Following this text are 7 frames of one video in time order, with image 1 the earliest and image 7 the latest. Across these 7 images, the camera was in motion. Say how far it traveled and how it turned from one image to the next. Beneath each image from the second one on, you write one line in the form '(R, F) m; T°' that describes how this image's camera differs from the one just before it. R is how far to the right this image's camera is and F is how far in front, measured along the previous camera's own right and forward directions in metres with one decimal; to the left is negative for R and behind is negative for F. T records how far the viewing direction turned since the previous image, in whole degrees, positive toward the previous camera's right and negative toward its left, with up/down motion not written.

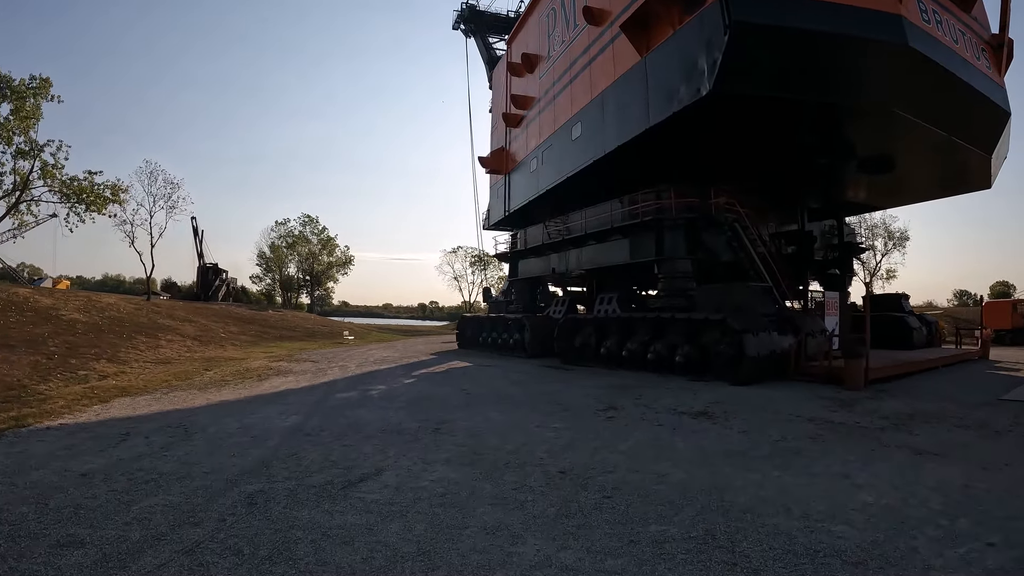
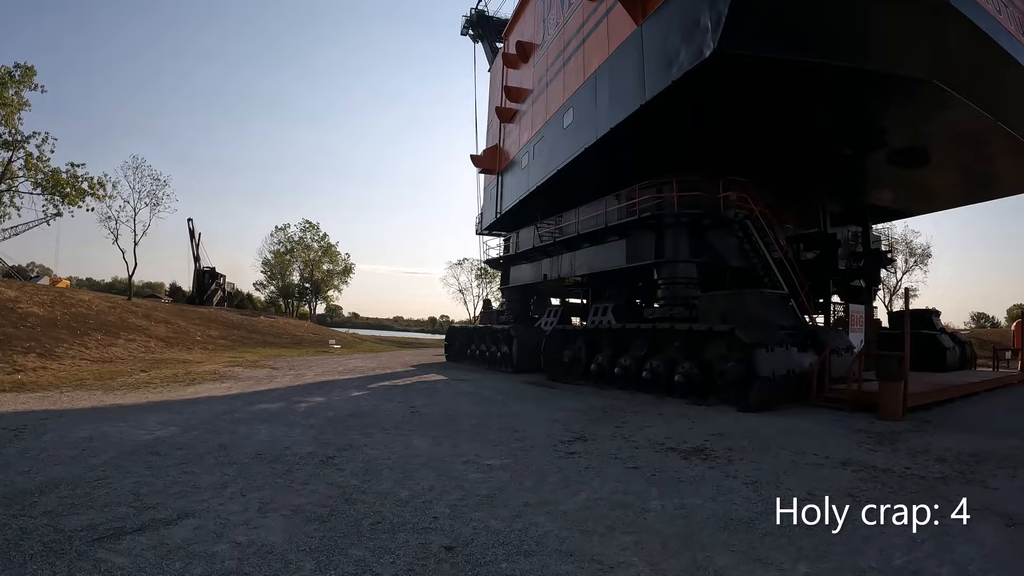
(+0.9, +2.3) m; -1°
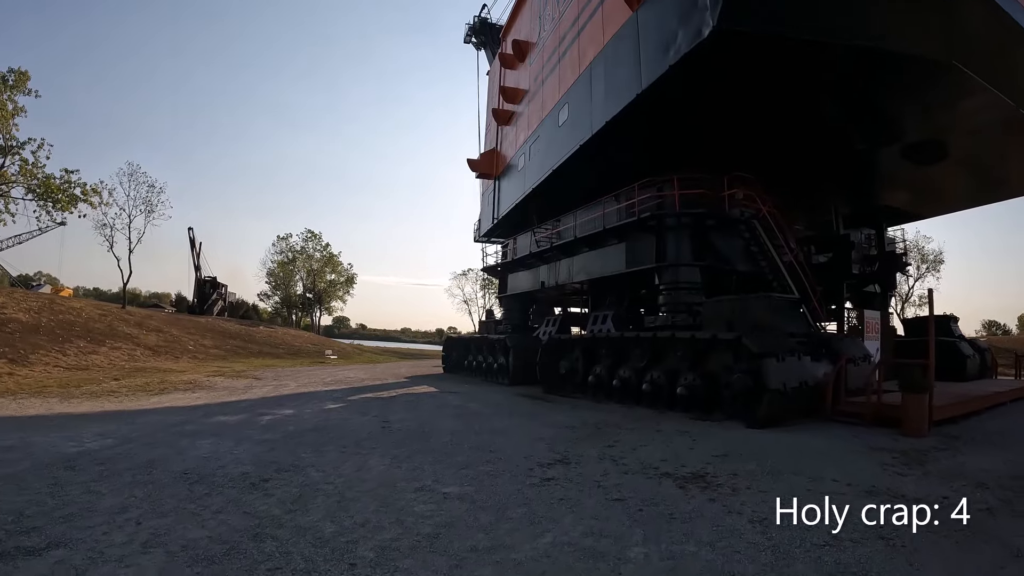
(+0.4, +0.9) m; -1°
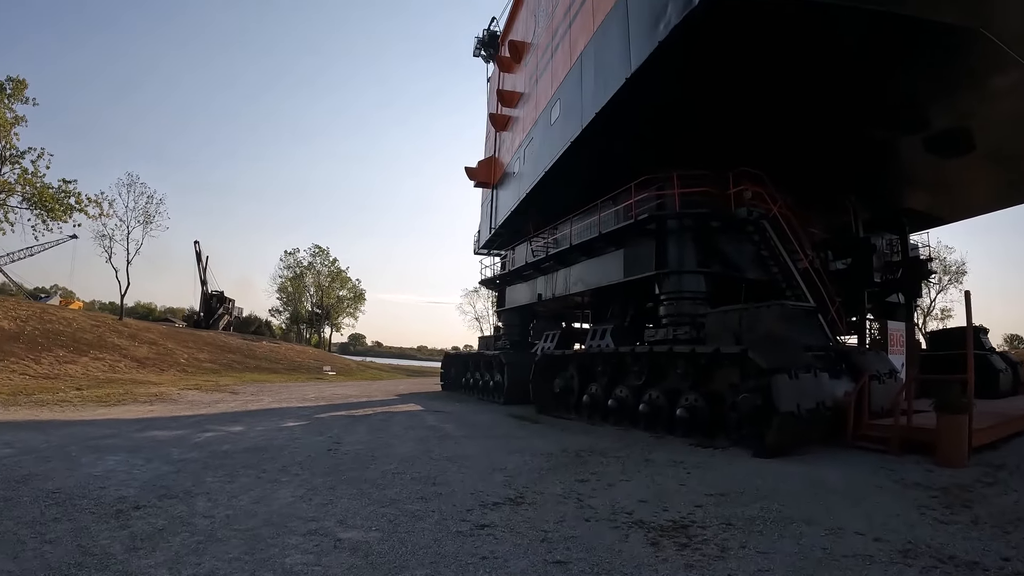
(+0.6, +1.2) m; -1°
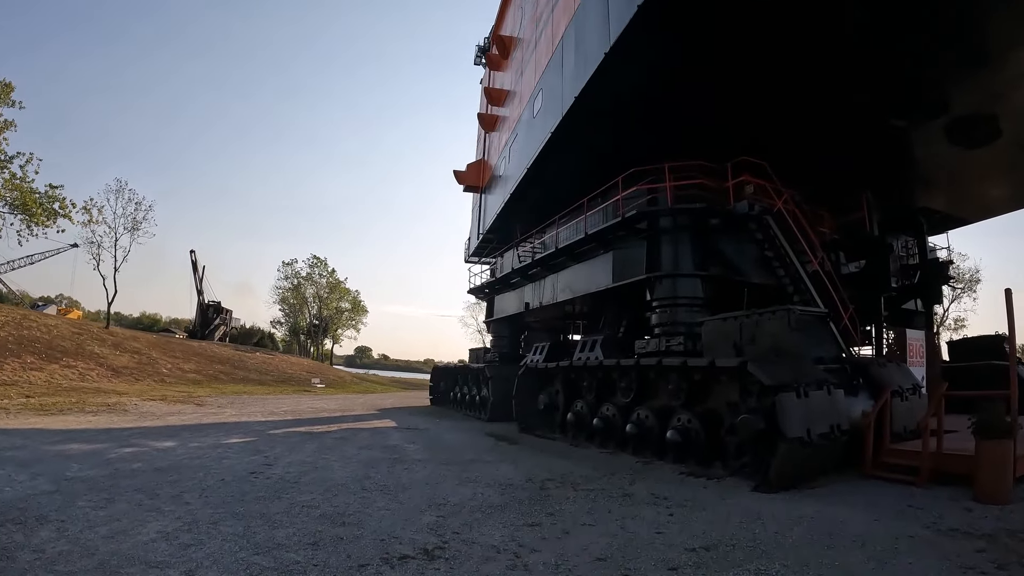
(+0.6, +1.2) m; -1°
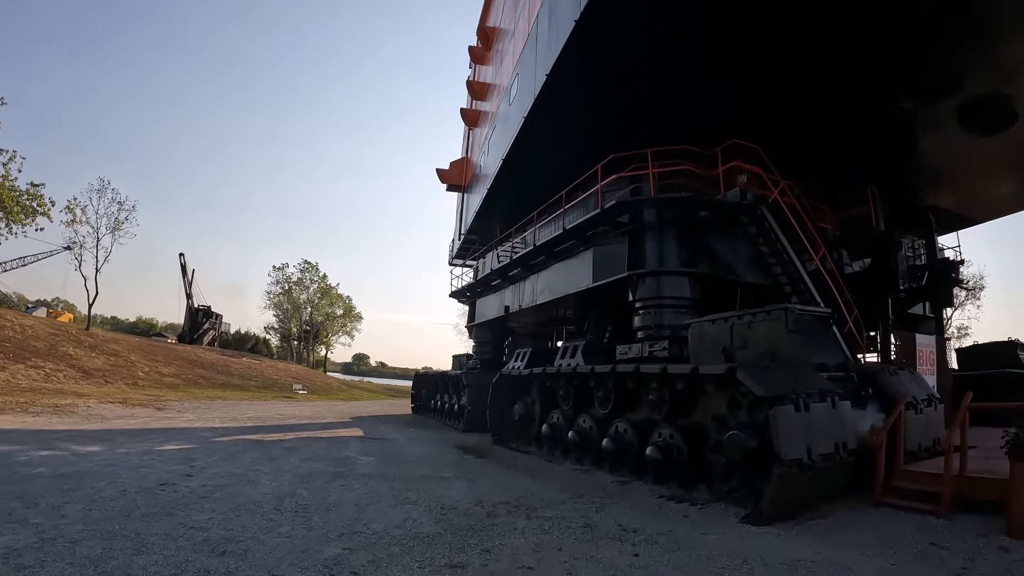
(+0.5, +1.0) m; 0°
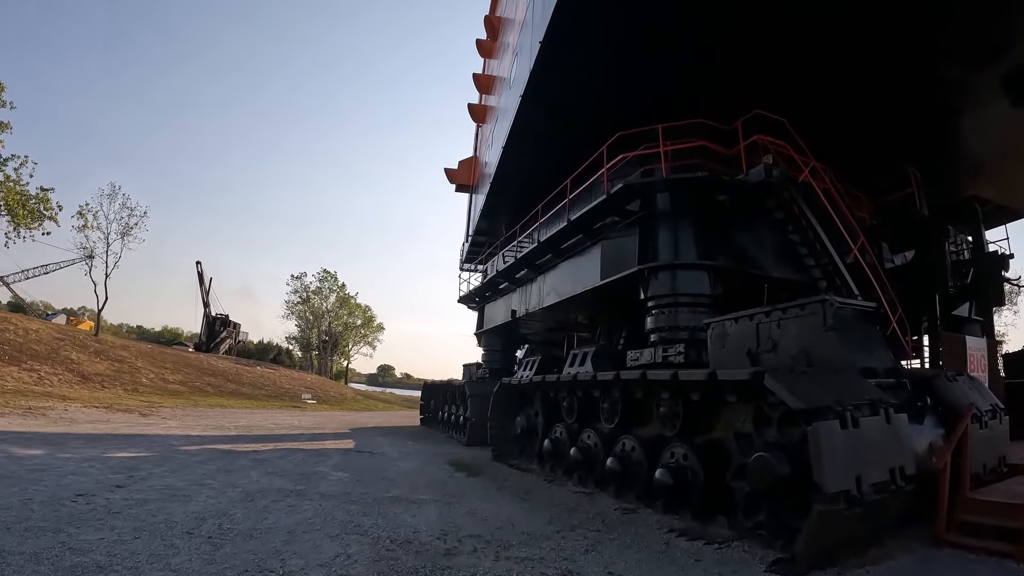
(+0.4, +1.1) m; -2°
